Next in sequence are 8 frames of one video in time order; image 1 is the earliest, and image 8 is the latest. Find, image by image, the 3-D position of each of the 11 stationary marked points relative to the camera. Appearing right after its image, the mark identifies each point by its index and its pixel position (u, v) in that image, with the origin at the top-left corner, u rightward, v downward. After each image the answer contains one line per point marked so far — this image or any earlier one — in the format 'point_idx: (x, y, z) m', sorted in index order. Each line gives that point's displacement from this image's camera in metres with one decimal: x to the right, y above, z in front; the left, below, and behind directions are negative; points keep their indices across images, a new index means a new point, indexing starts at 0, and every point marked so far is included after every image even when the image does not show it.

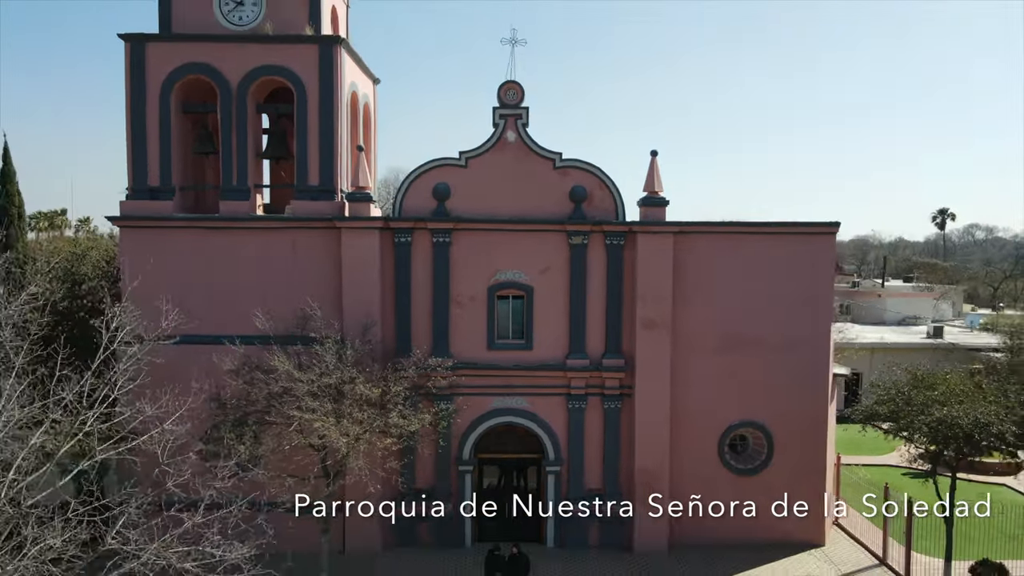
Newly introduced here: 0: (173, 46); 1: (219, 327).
0: (-5.9, +4.2, +12.4) m
1: (-5.1, -0.7, +12.4) m
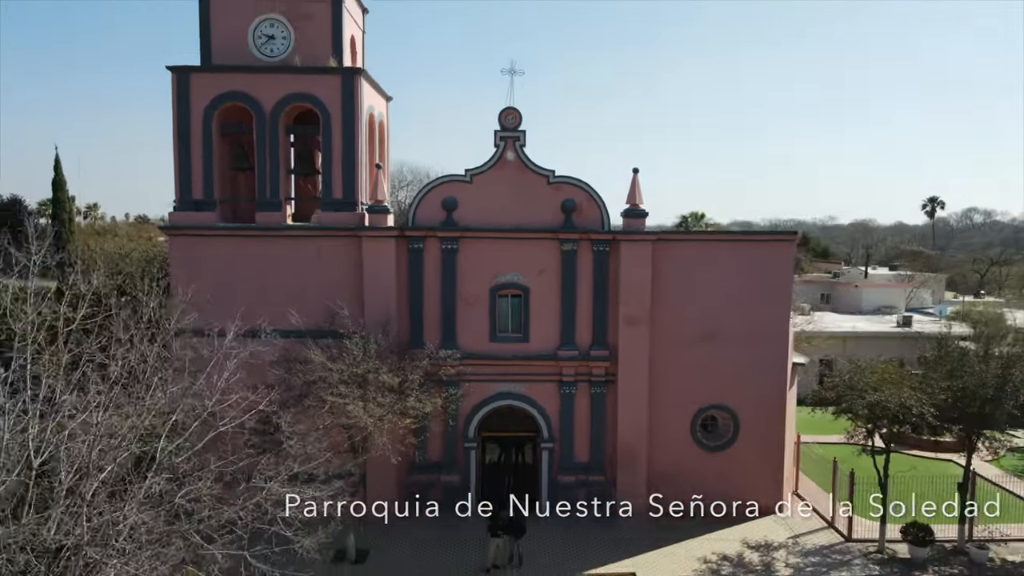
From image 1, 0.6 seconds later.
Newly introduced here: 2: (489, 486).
0: (-5.9, +4.2, +14.1) m
1: (-5.1, -0.7, +14.2) m
2: (-0.5, -4.2, +14.8) m
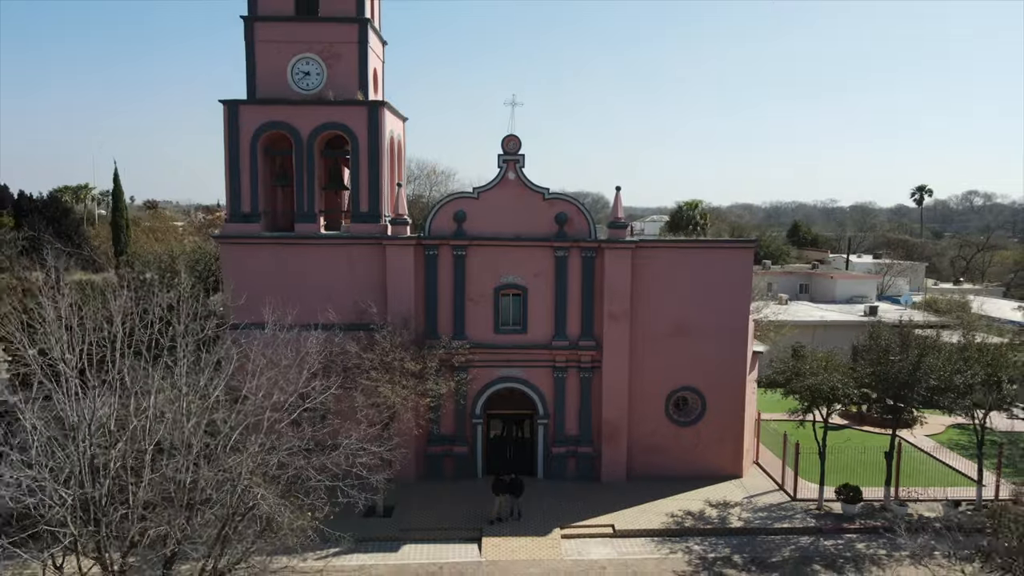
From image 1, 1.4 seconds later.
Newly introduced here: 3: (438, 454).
0: (-5.9, +4.2, +16.6) m
1: (-5.1, -0.7, +16.8) m
2: (-0.5, -4.1, +17.4) m
3: (-1.8, -4.0, +17.0) m
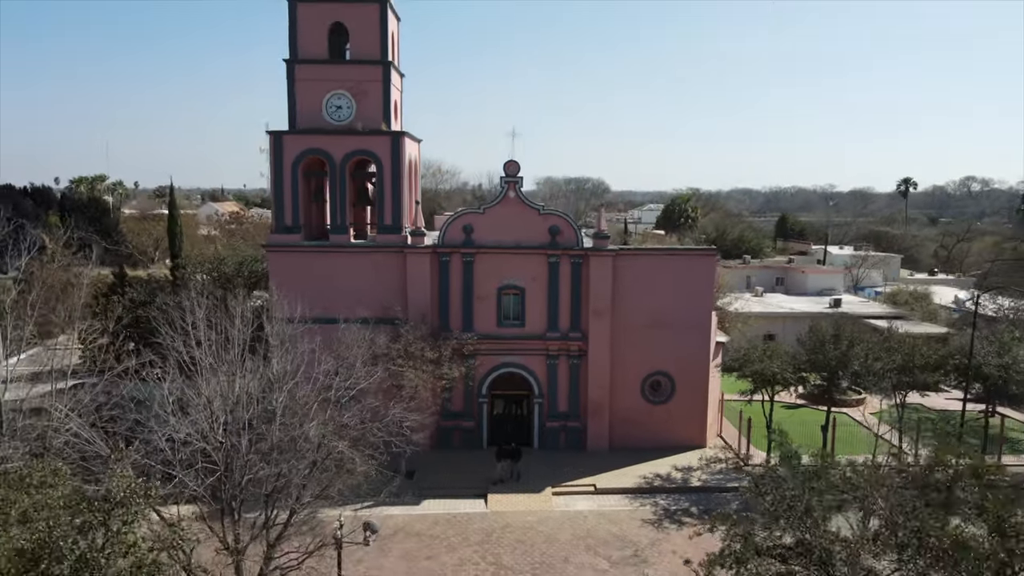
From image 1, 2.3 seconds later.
0: (-5.9, +4.2, +19.7) m
1: (-5.1, -0.7, +20.0) m
2: (-0.4, -4.1, +20.7) m
3: (-1.8, -4.0, +20.3) m
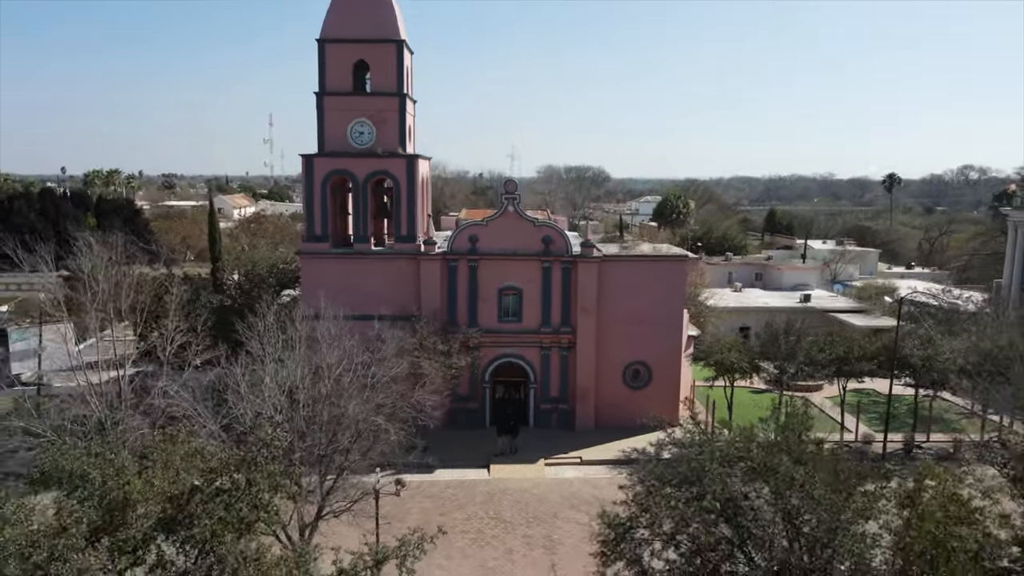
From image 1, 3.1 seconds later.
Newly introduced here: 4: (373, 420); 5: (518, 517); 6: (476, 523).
0: (-6.0, +4.2, +22.8) m
1: (-5.1, -0.8, +23.2) m
2: (-0.5, -4.2, +24.0) m
3: (-1.8, -4.0, +23.5) m
4: (-3.0, -3.0, +15.1) m
5: (+0.1, -5.6, +17.5) m
6: (-0.9, -5.6, +17.0) m
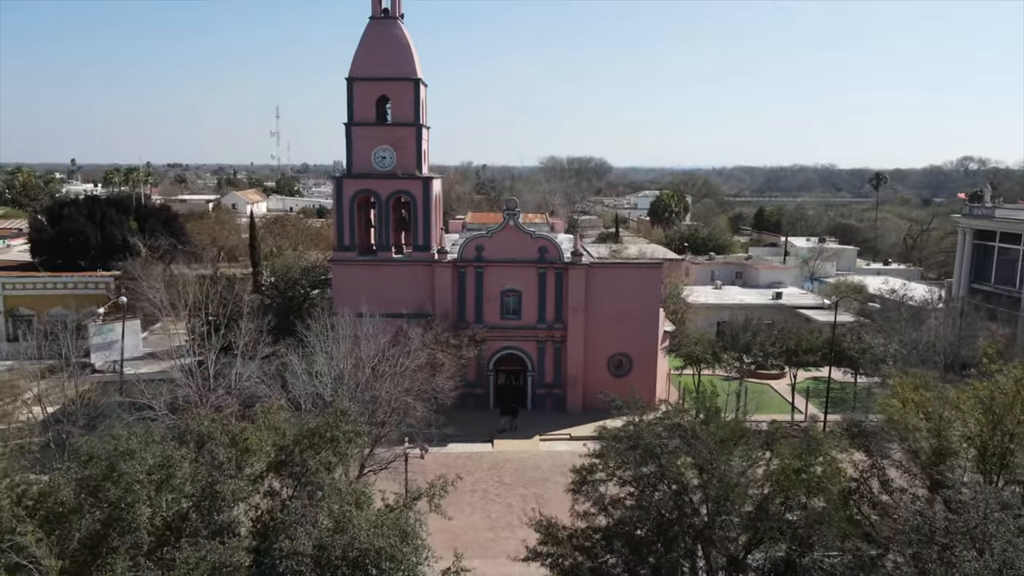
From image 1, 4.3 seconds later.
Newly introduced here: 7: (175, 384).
0: (-5.9, +4.1, +26.7) m
1: (-5.1, -0.8, +27.2) m
2: (-0.5, -4.2, +28.0) m
3: (-1.8, -4.1, +27.5) m
4: (-3.1, -3.2, +19.1) m
5: (+0.1, -5.8, +21.5) m
6: (-0.9, -5.8, +21.0) m
7: (-9.4, -2.7, +19.8) m
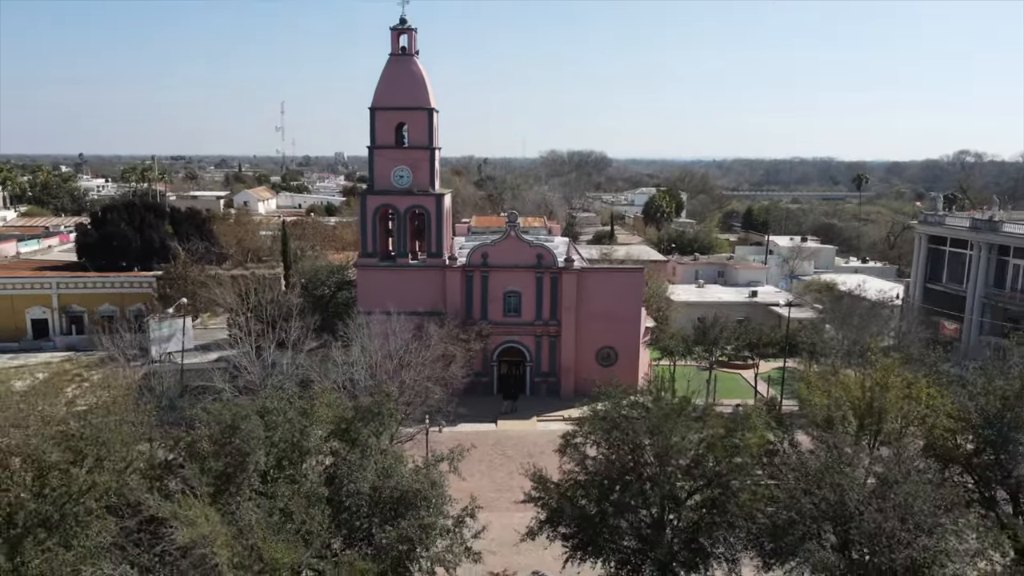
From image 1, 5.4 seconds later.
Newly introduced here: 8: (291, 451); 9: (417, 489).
0: (-5.9, +4.0, +30.8) m
1: (-5.1, -0.9, +31.3) m
2: (-0.4, -4.3, +32.2) m
3: (-1.7, -4.1, +31.7) m
4: (-3.0, -3.4, +23.2) m
5: (+0.2, -6.0, +25.7) m
6: (-0.8, -6.0, +25.2) m
7: (-9.4, -2.9, +23.9) m
8: (-4.6, -3.4, +14.7) m
9: (-2.0, -4.2, +14.9) m
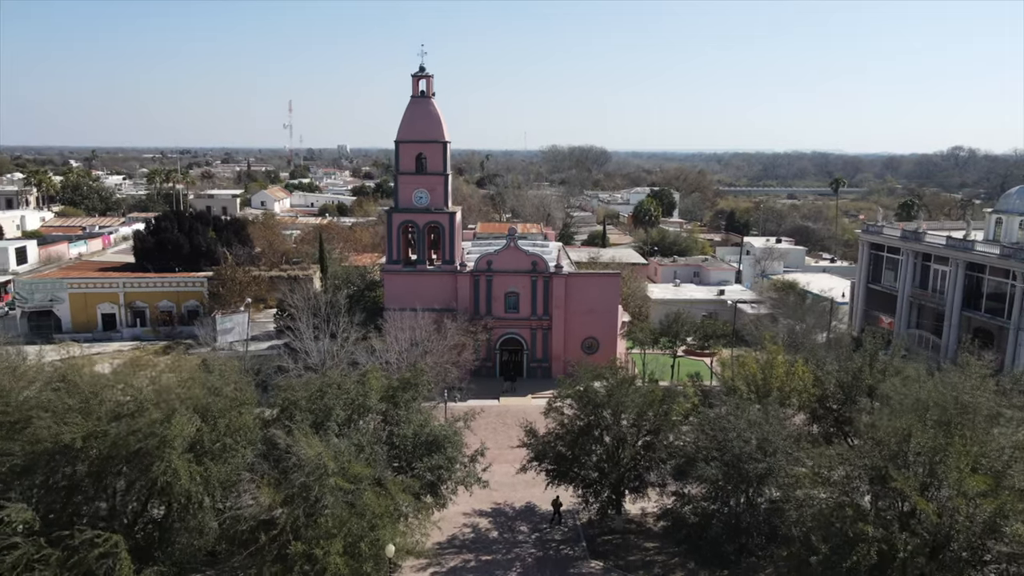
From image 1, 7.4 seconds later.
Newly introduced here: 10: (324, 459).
0: (-5.9, +3.9, +37.4) m
1: (-5.1, -1.0, +38.1) m
2: (-0.4, -4.4, +38.9) m
3: (-1.8, -4.2, +38.4) m
4: (-3.1, -3.5, +30.0) m
5: (+0.1, -6.1, +32.5) m
6: (-0.9, -6.1, +32.0) m
7: (-9.4, -3.0, +30.7) m
8: (-4.7, -3.6, +21.4) m
9: (-2.1, -4.5, +21.6) m
10: (-4.9, -4.4, +18.2) m
